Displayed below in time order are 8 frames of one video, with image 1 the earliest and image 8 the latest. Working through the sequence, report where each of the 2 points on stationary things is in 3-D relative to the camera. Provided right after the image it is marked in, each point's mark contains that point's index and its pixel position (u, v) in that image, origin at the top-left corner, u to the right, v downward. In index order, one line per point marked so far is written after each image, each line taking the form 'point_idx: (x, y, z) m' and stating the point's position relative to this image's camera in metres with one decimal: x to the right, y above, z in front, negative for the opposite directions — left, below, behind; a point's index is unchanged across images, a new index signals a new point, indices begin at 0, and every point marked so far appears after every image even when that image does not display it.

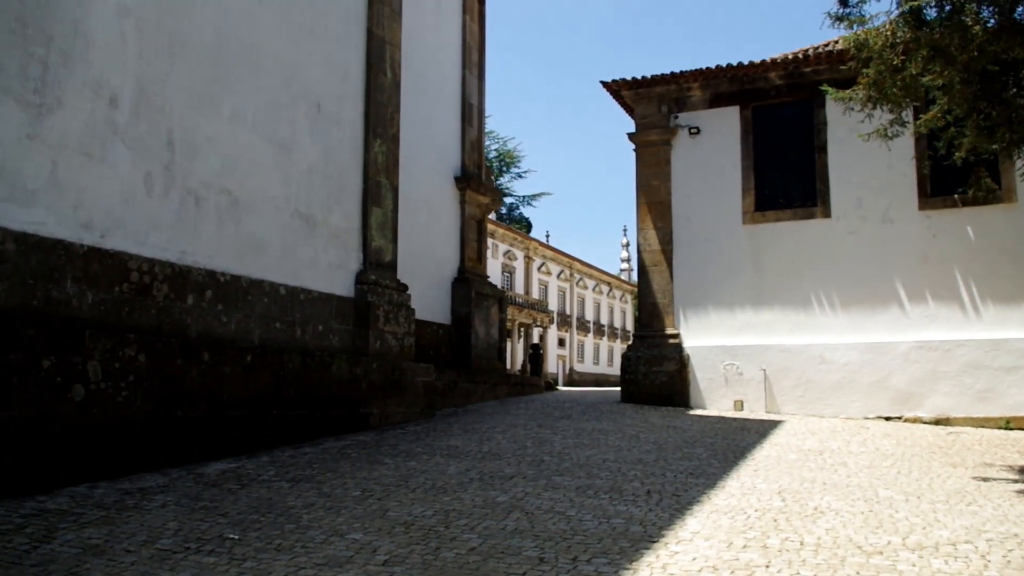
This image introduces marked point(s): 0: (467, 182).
0: (-0.6, +1.4, +13.2) m
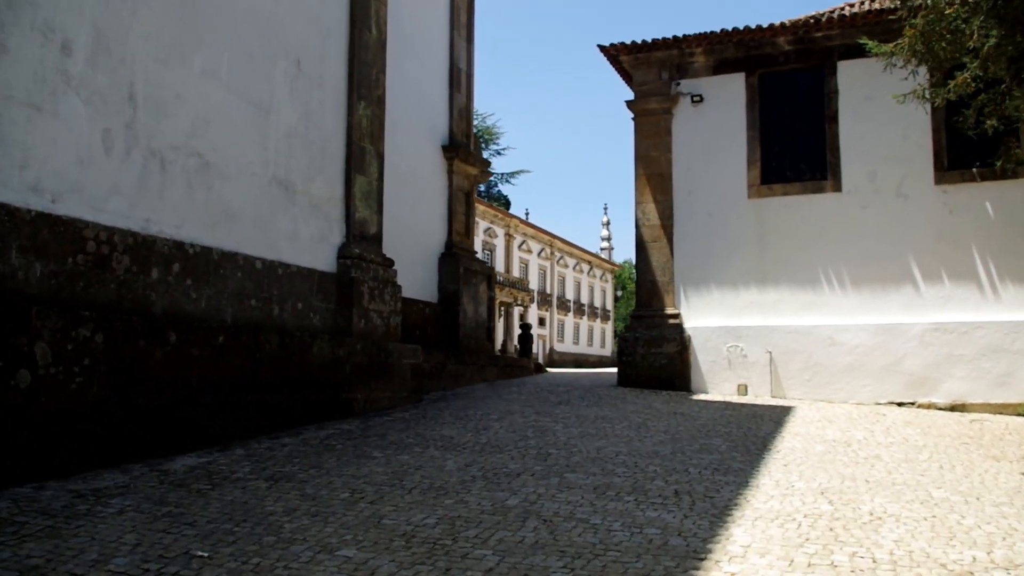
0: (-0.7, +1.7, +12.5) m
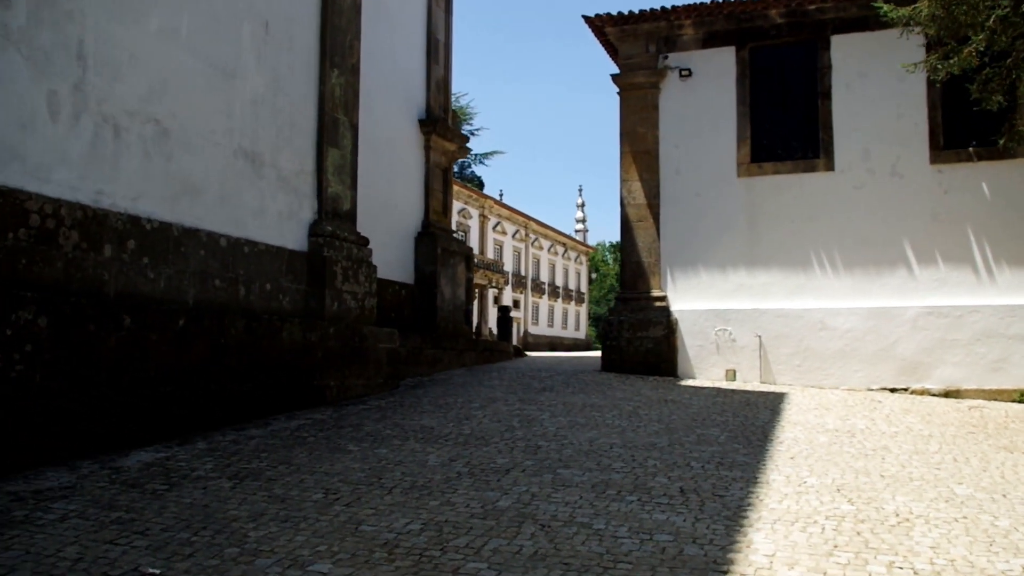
0: (-1.0, +1.9, +11.9) m
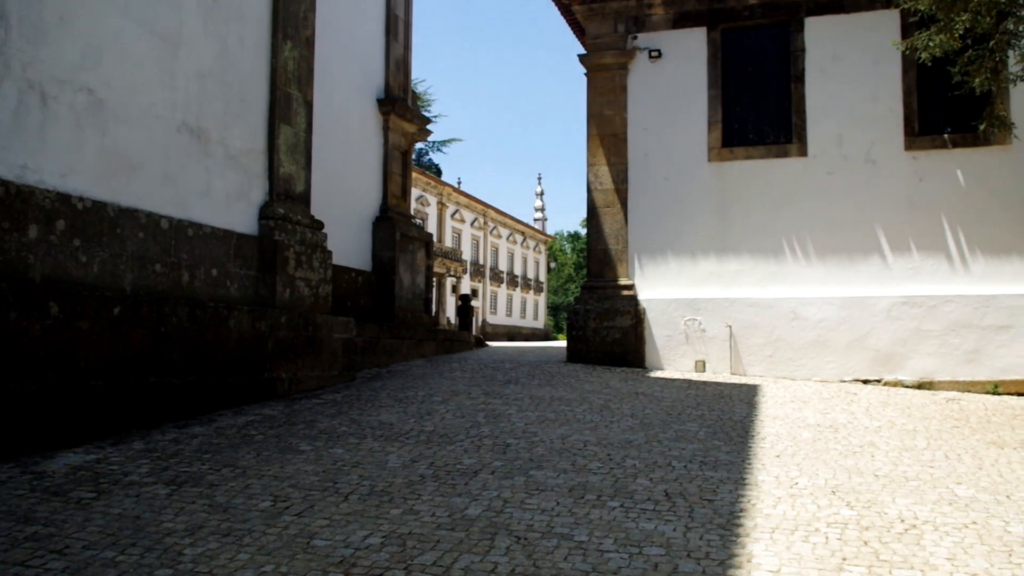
0: (-1.4, +2.1, +11.4) m
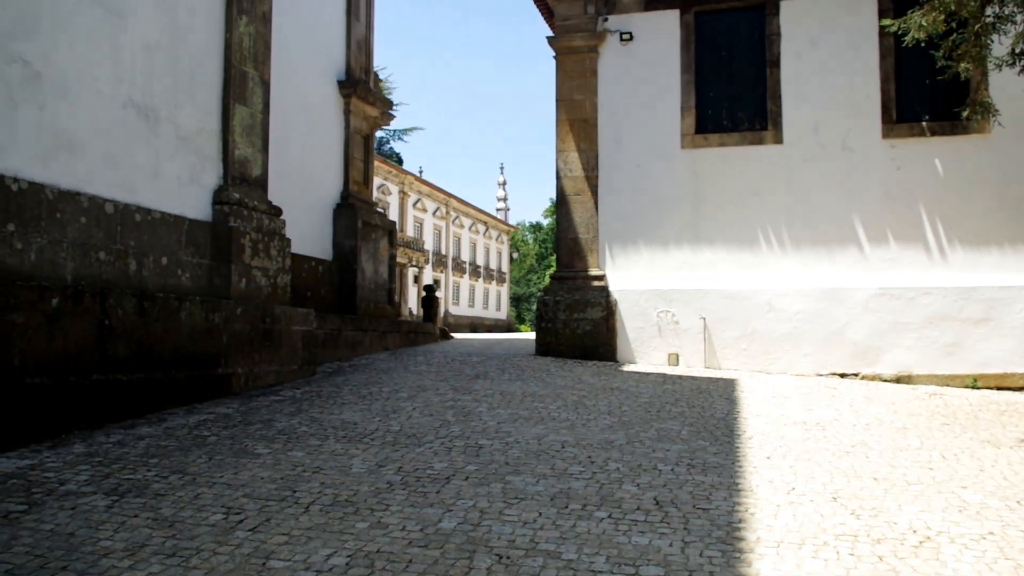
0: (-1.7, +2.2, +11.0) m
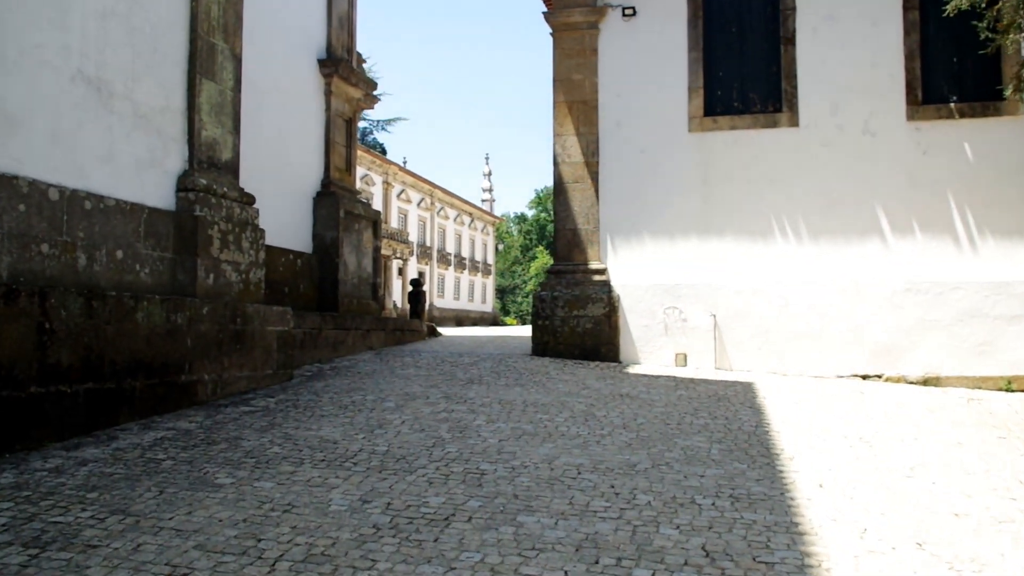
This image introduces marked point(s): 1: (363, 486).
0: (-1.8, +2.2, +10.1) m
1: (-0.6, -0.8, +4.1) m
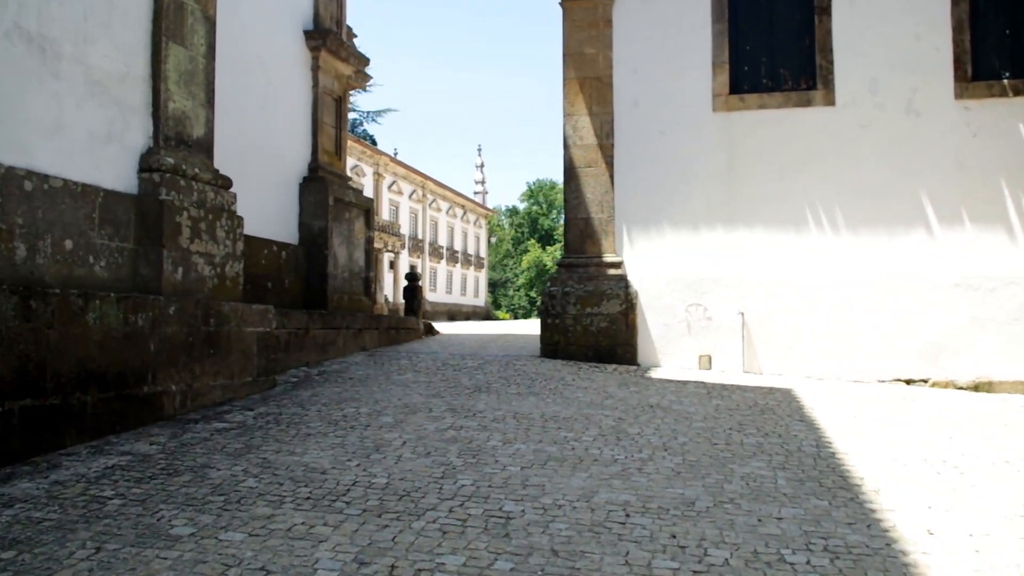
0: (-1.7, +2.3, +9.2) m
1: (-0.5, -0.8, +3.2) m
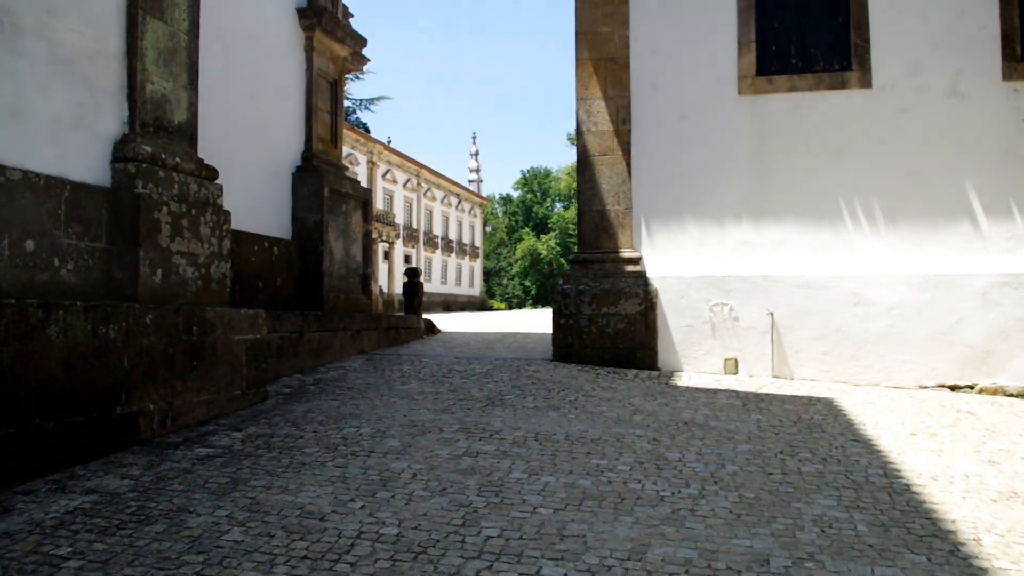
0: (-1.7, +2.3, +8.5) m
1: (-0.4, -0.9, +2.6) m
